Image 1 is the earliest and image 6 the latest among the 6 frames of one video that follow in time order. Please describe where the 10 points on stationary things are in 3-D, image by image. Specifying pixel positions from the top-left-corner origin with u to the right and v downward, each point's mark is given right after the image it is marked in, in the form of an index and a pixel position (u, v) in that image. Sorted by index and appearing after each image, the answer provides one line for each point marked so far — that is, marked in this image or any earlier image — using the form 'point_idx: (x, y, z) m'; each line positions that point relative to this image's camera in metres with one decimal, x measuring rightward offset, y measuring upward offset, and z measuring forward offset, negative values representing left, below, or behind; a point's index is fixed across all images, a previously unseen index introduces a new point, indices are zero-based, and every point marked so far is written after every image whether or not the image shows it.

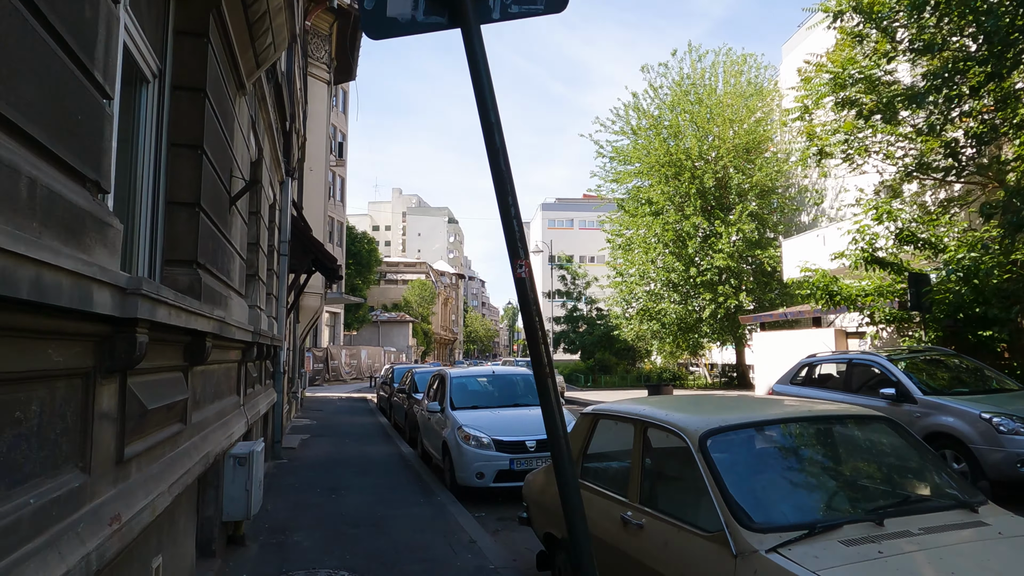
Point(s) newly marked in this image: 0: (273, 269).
0: (-3.5, +0.3, +9.9) m
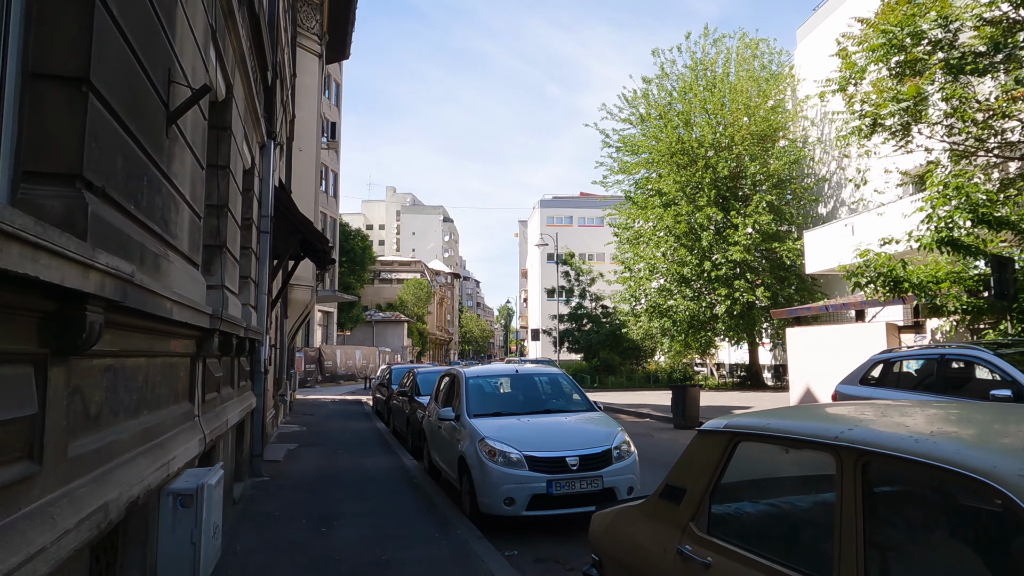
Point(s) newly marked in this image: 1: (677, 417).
0: (-3.2, +0.5, +8.2) m
1: (+4.0, -3.1, +16.1) m
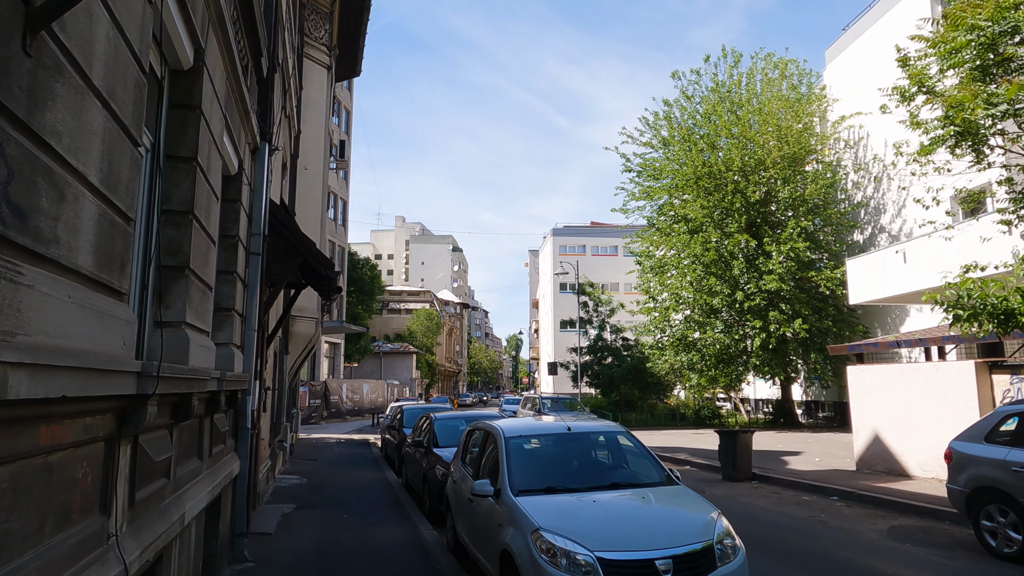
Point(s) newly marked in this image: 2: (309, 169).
0: (-2.7, +0.1, +6.5) m
1: (+4.5, -3.8, +14.2) m
2: (-4.8, +2.8, +15.8) m
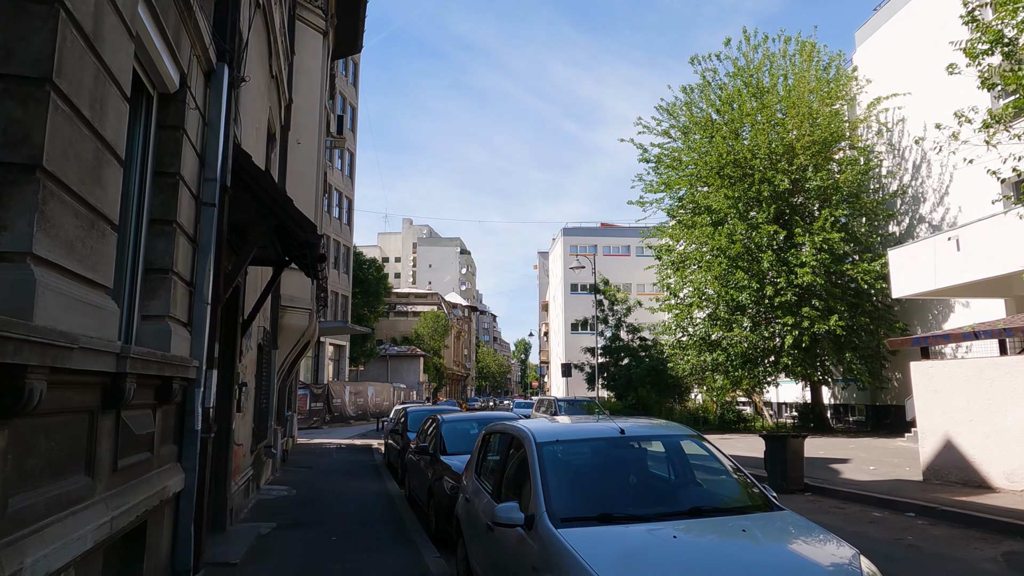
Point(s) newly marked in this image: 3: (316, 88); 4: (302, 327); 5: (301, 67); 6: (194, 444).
0: (-2.5, +0.5, +4.9) m
1: (+4.9, -3.5, +12.4) m
2: (-4.5, +3.1, +14.2) m
3: (-4.4, +4.4, +14.9) m
4: (-4.3, -0.8, +13.5) m
5: (-4.6, +4.8, +14.6) m
6: (-2.5, -1.2, +5.3) m
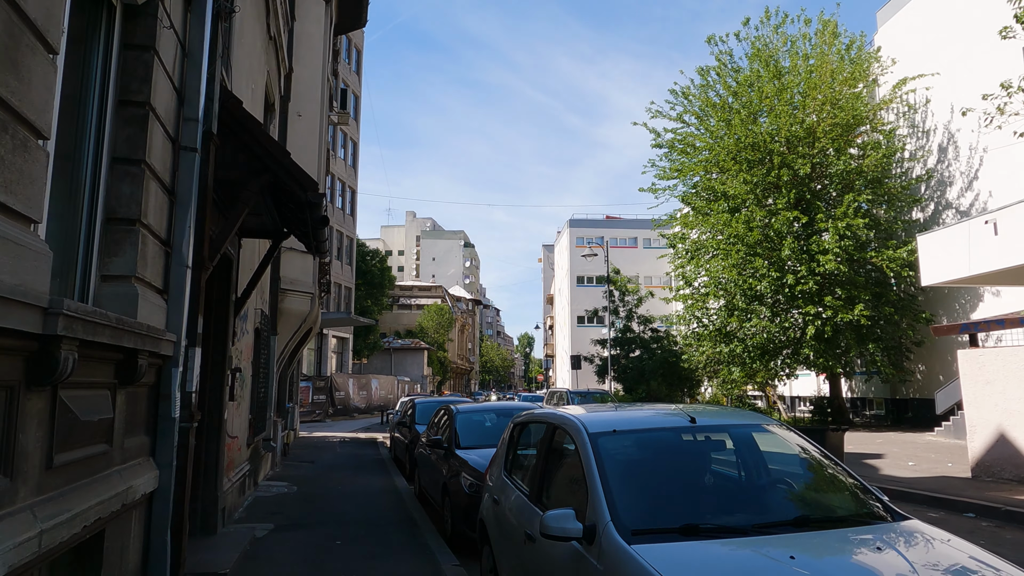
0: (-2.2, +0.7, +4.0) m
1: (+5.2, -3.2, +11.5) m
2: (-4.2, +3.4, +13.3) m
3: (-4.1, +4.8, +14.0) m
4: (-4.0, -0.4, +12.6) m
5: (-4.3, +5.2, +13.7) m
6: (-2.2, -1.0, +4.4) m
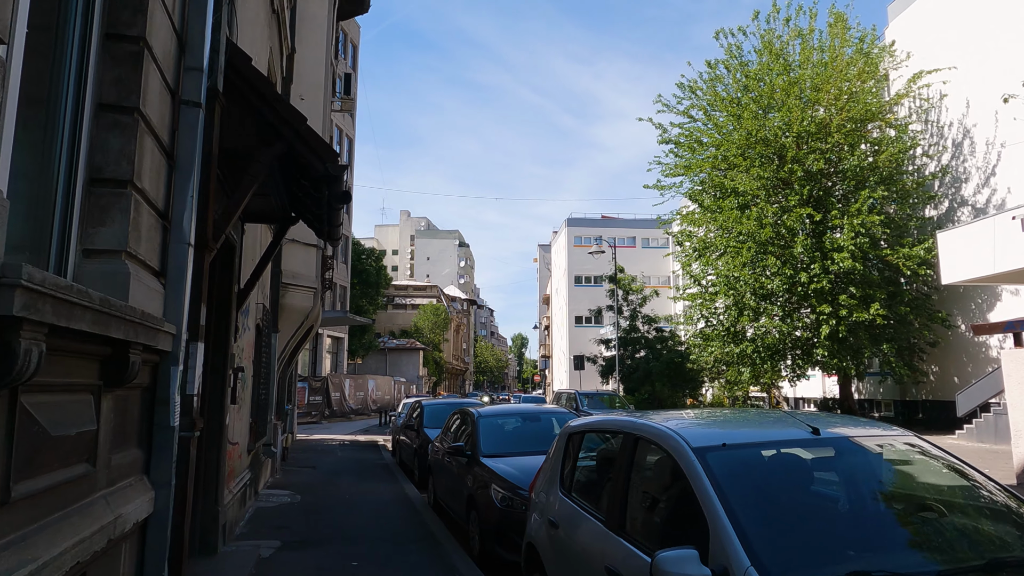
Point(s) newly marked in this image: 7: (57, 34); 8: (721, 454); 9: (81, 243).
0: (-1.8, +0.8, +3.2) m
1: (+5.5, -3.1, +10.8) m
2: (-3.9, +3.5, +12.5) m
3: (-3.8, +4.9, +13.2) m
4: (-3.7, -0.4, +11.9) m
5: (-4.0, +5.3, +12.9) m
6: (-1.9, -0.9, +3.7) m
7: (-2.0, +1.1, +2.9) m
8: (+0.9, -0.8, +3.3) m
9: (-1.9, +0.2, +3.0) m
